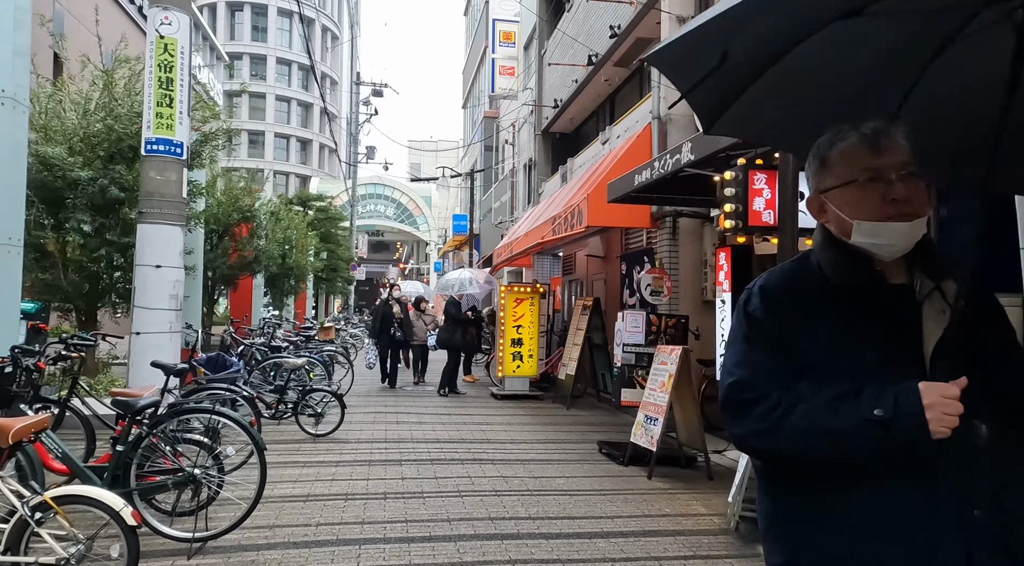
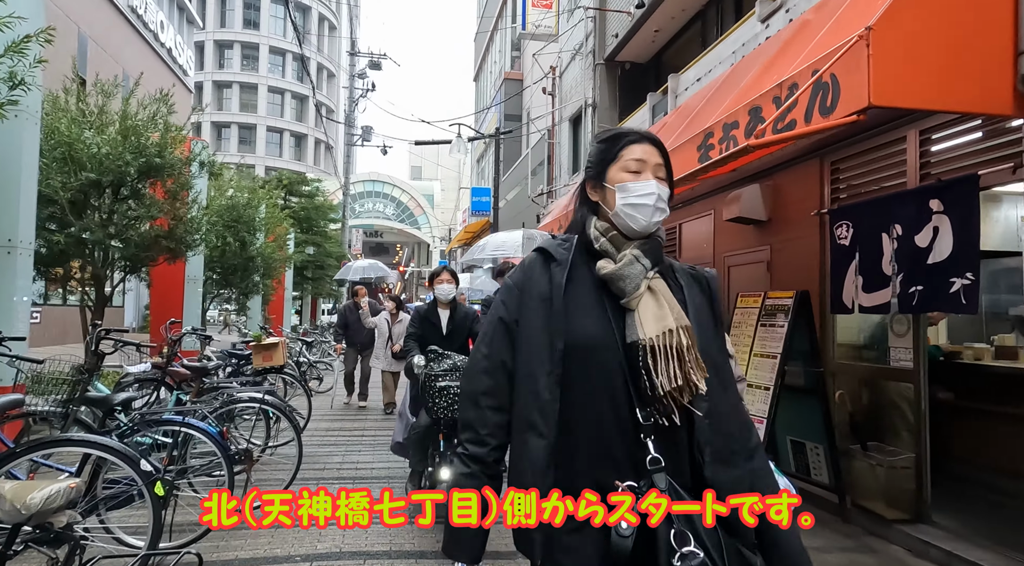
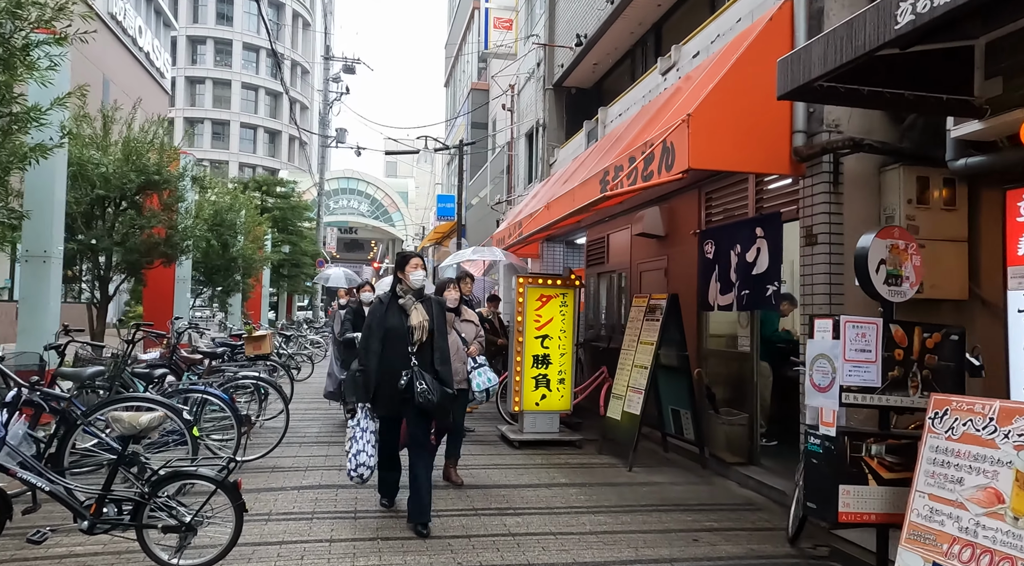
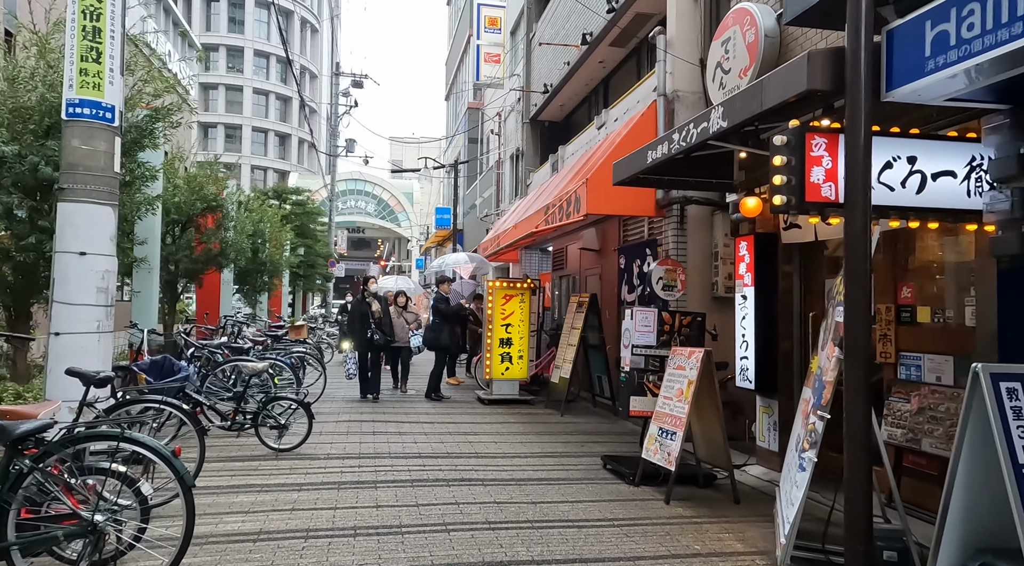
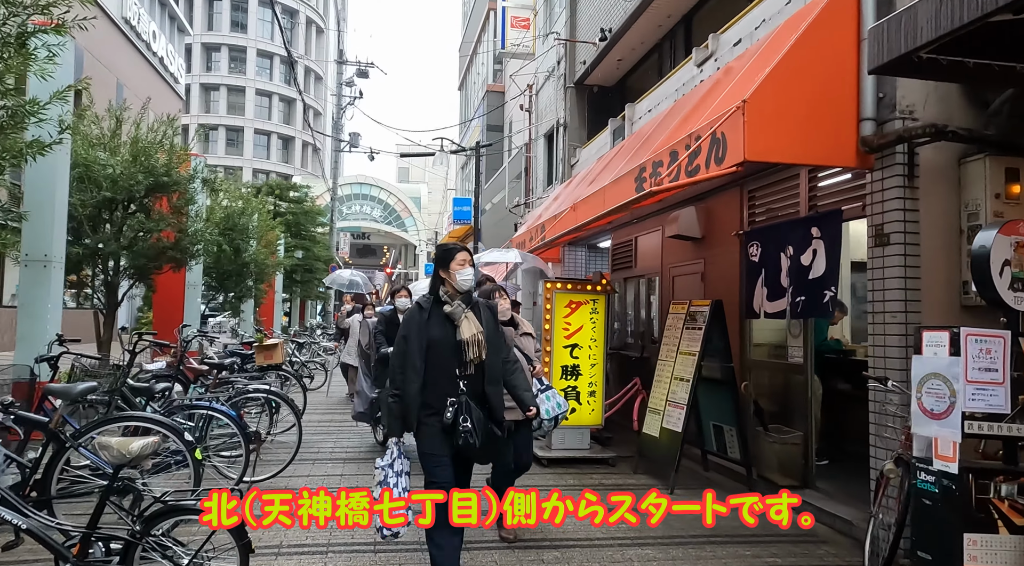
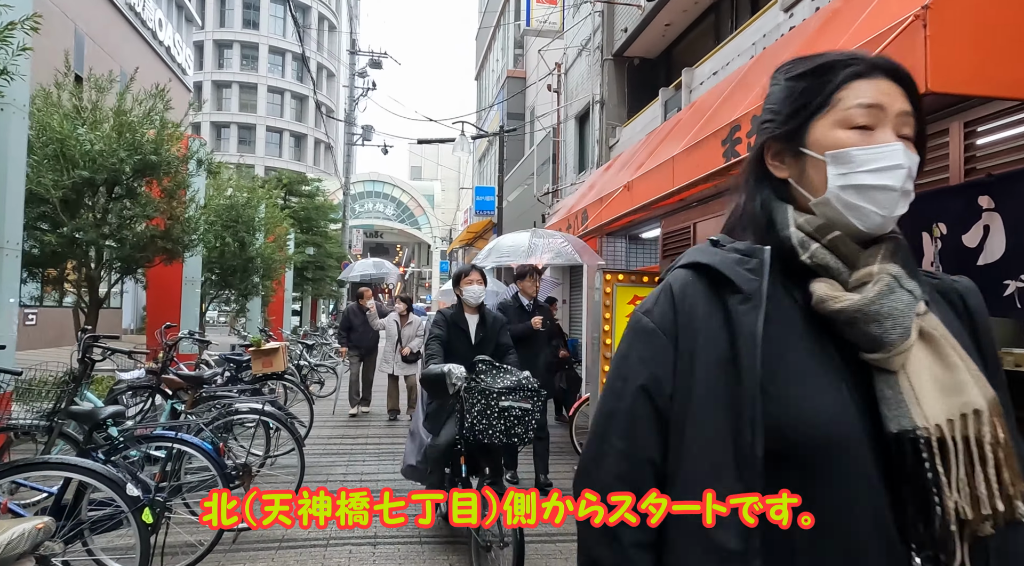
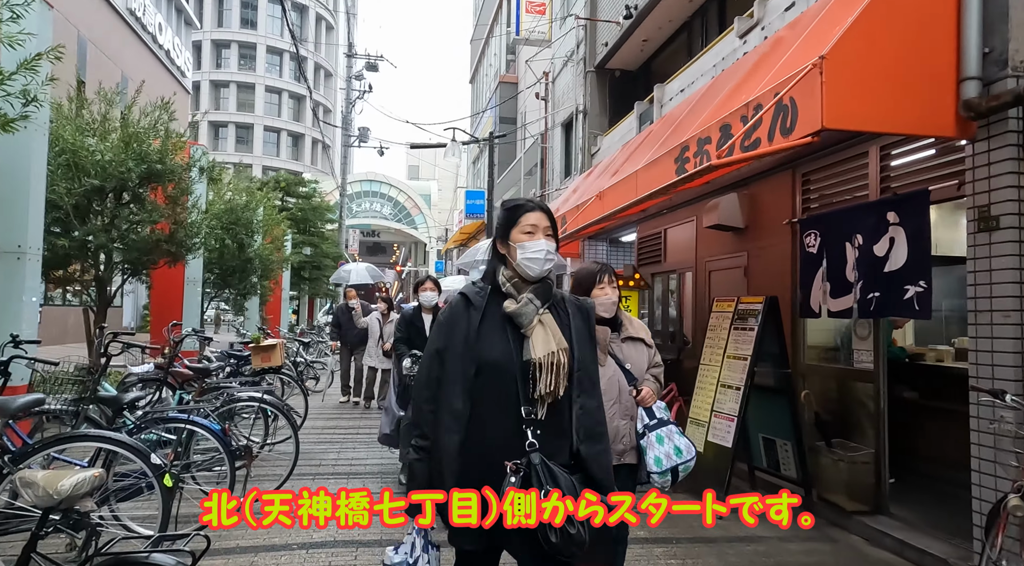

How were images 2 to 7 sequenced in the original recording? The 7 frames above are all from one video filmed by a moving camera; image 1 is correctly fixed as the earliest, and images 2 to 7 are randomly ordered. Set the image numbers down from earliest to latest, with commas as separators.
4, 3, 5, 7, 2, 6
